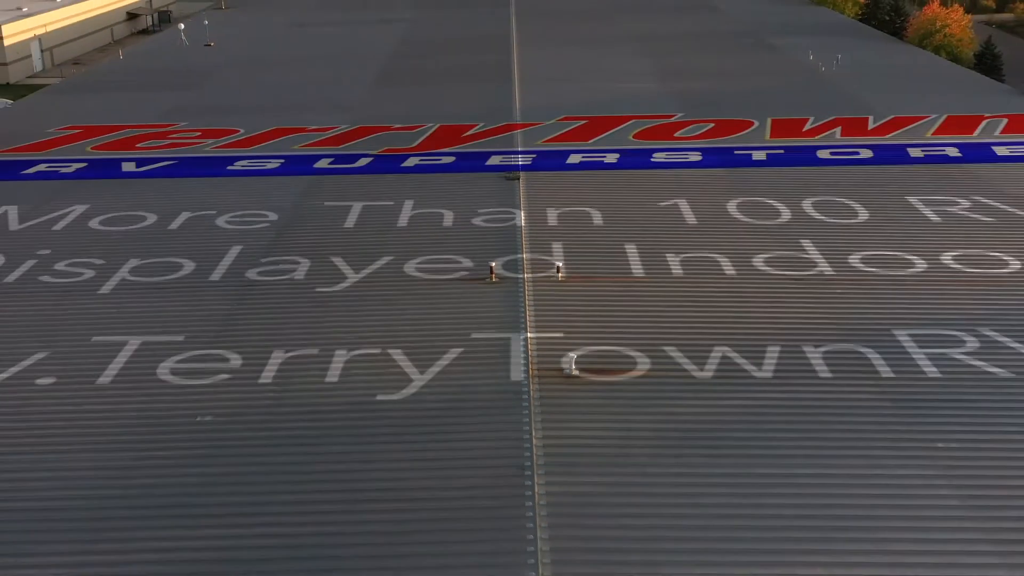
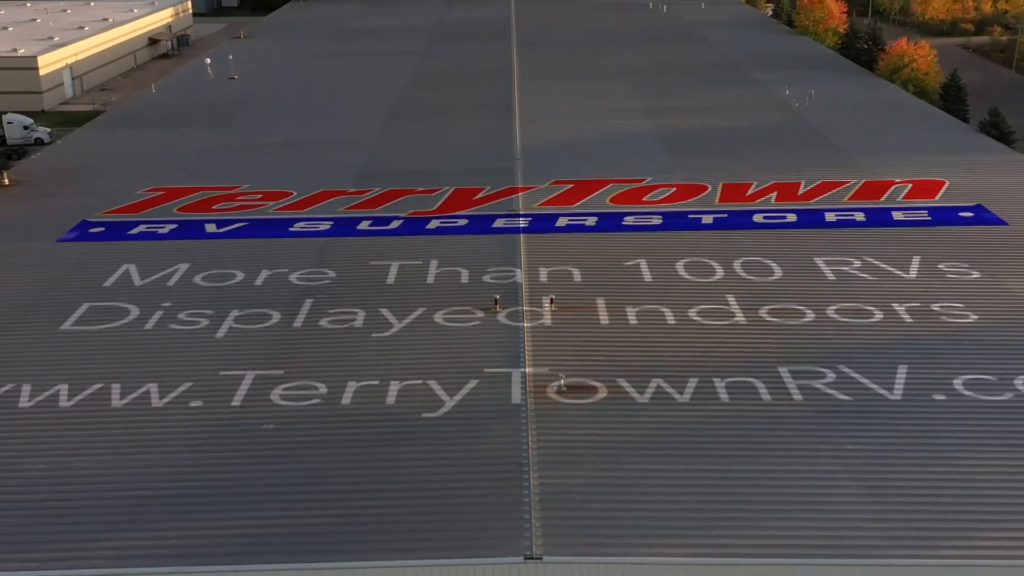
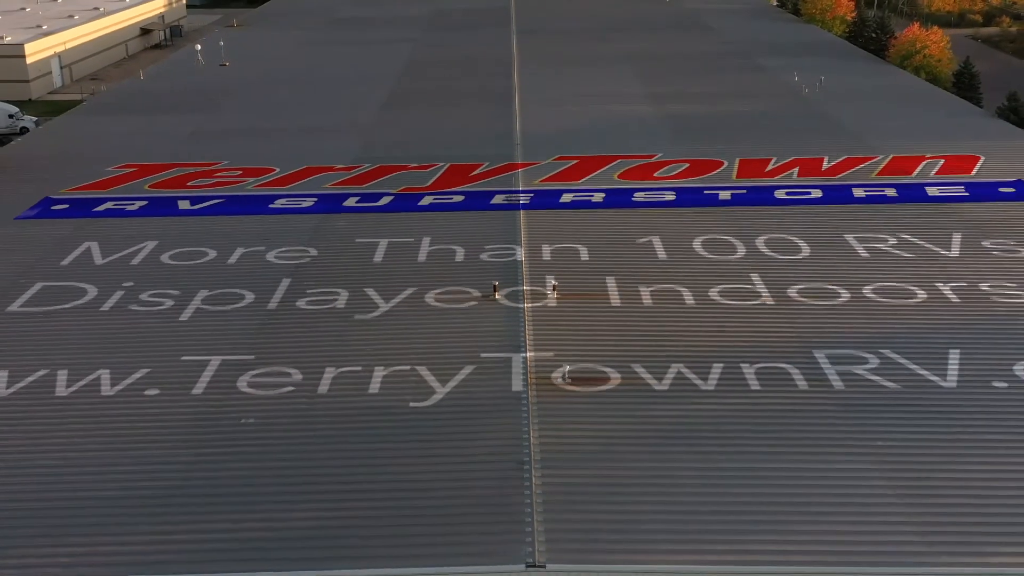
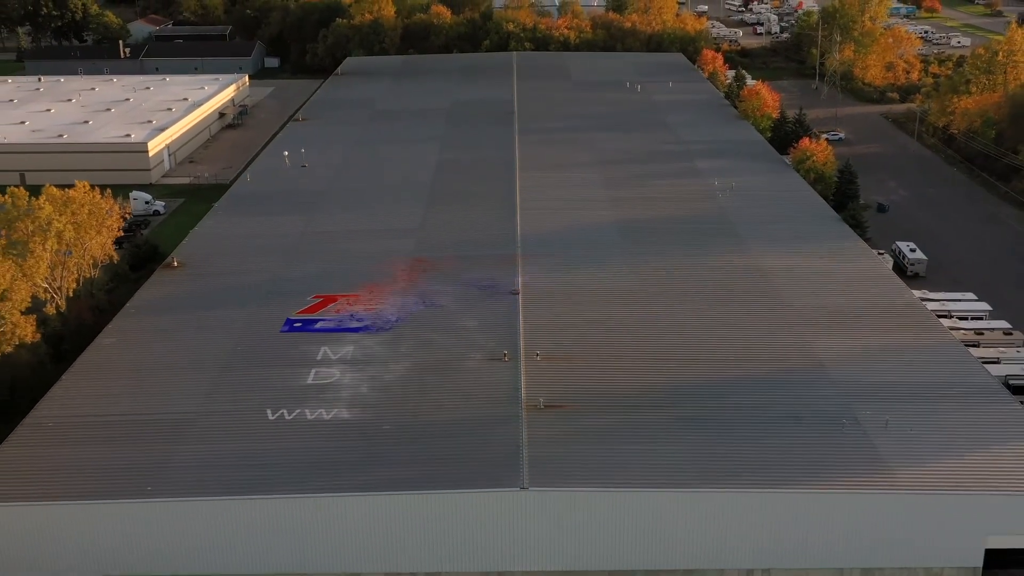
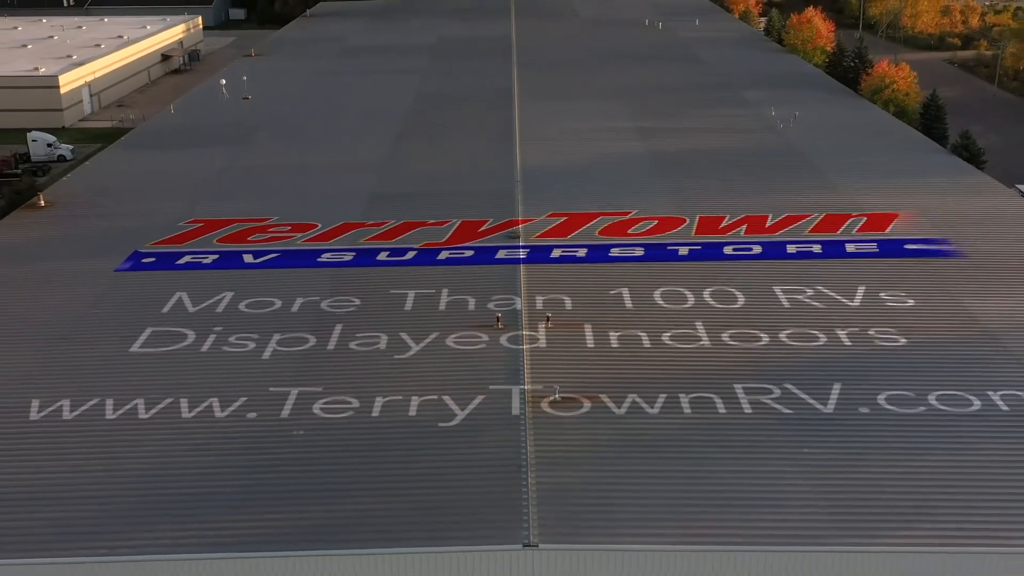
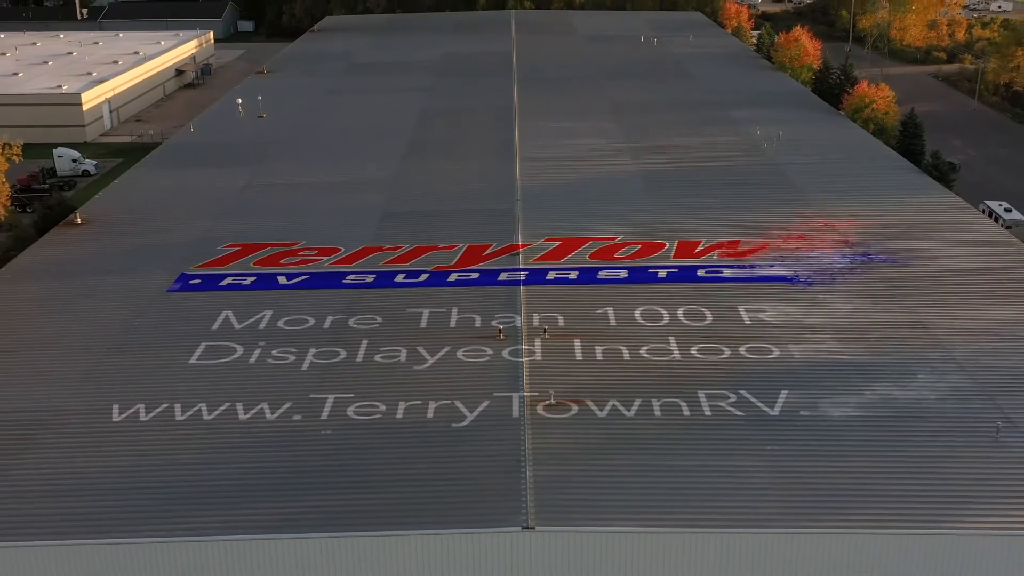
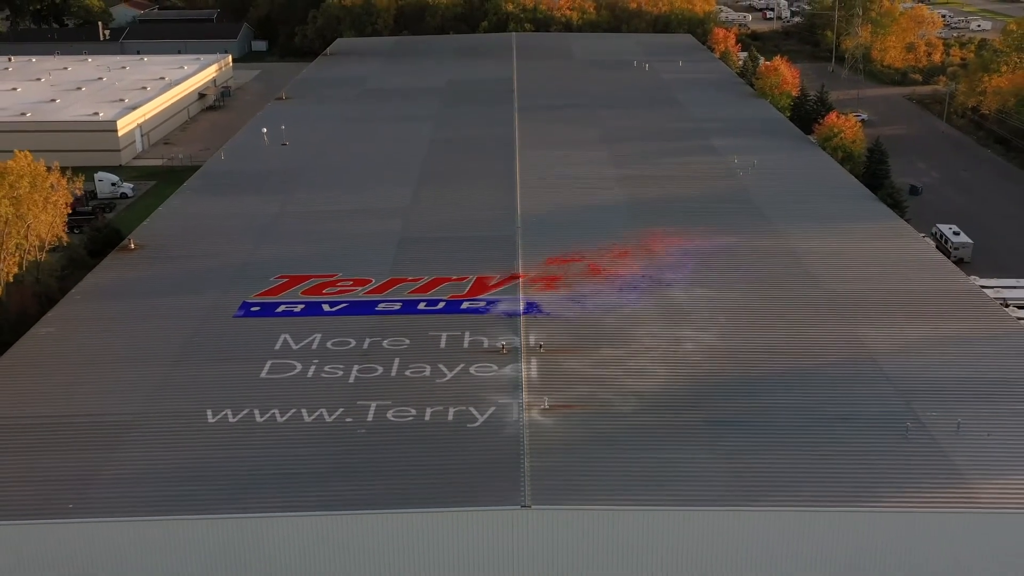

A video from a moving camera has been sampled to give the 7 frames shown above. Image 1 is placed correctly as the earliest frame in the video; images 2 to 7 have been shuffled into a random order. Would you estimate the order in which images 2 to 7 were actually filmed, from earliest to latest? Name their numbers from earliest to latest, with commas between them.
3, 2, 5, 6, 7, 4
